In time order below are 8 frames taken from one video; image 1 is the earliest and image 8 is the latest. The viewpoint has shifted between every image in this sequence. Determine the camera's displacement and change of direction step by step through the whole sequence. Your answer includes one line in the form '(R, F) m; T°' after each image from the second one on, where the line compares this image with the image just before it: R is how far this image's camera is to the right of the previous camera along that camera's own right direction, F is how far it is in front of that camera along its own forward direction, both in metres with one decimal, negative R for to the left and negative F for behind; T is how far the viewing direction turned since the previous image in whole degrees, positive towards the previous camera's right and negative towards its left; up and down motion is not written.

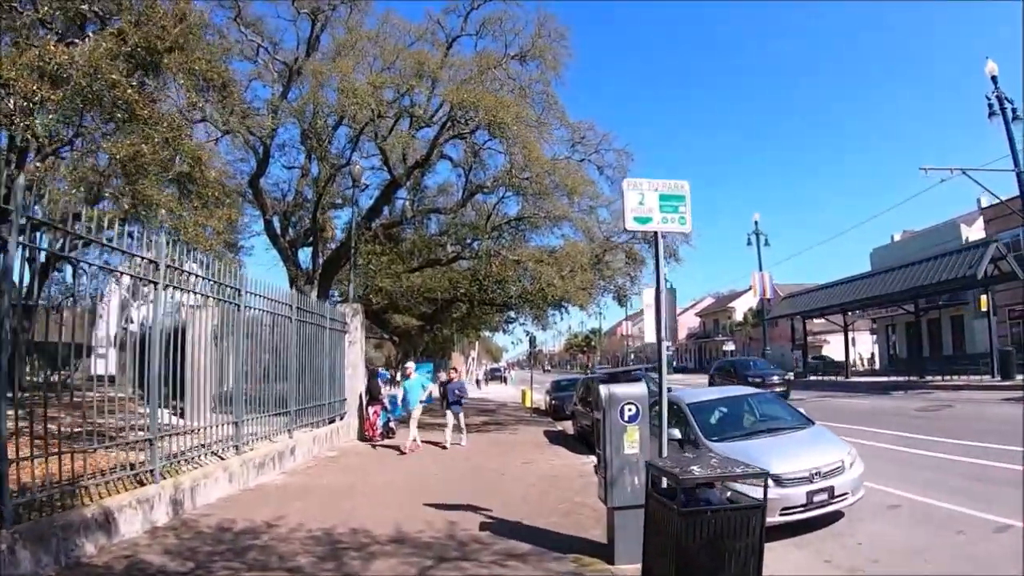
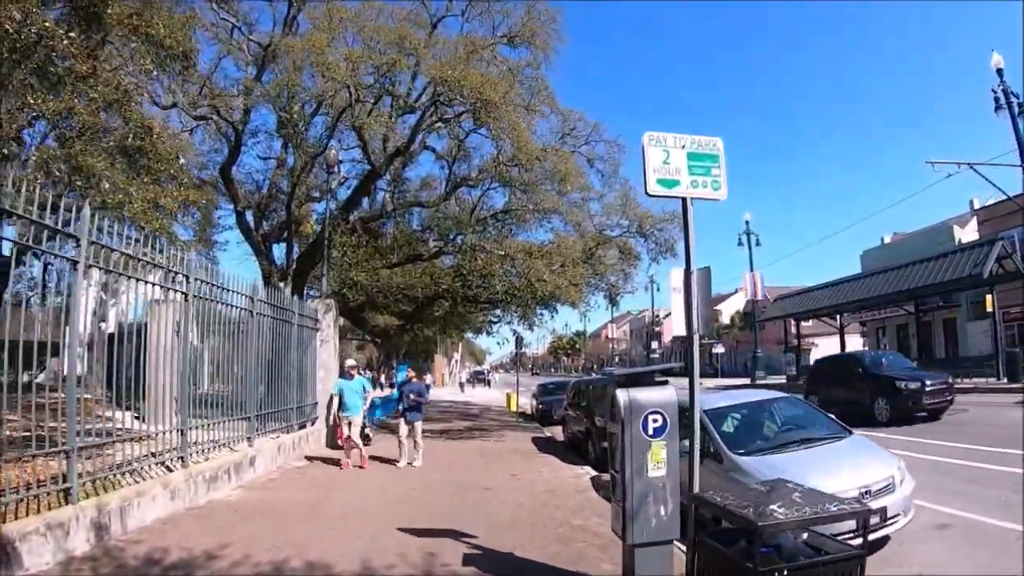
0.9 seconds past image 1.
(-0.1, +1.2) m; +1°
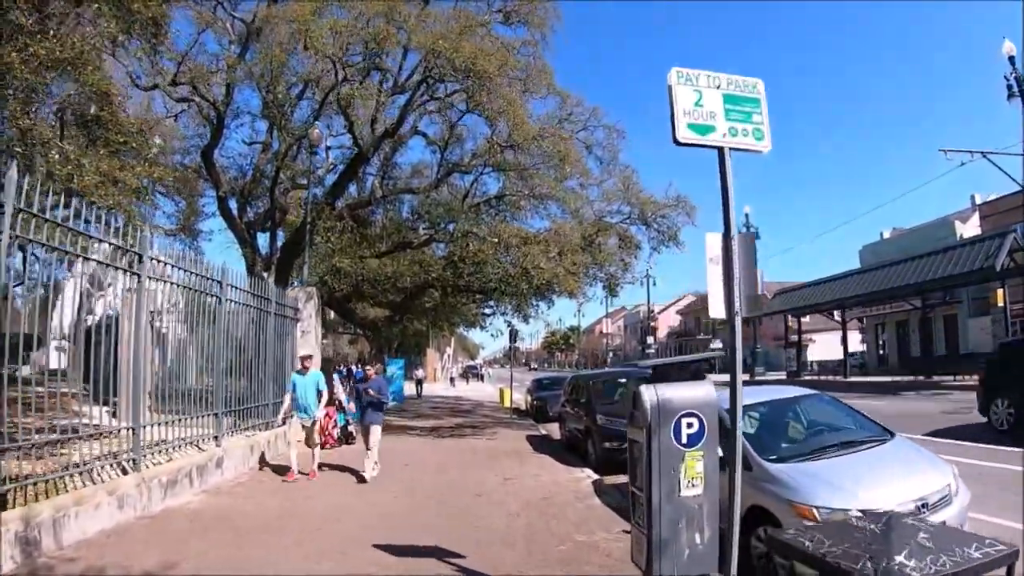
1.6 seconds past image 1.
(0.0, +0.9) m; 0°
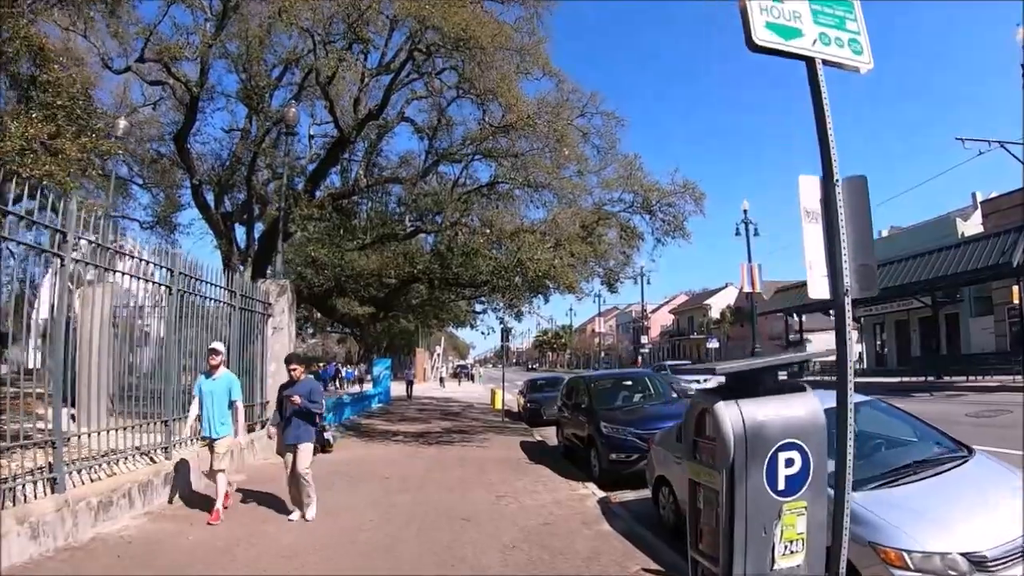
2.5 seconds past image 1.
(0.0, +1.1) m; +1°
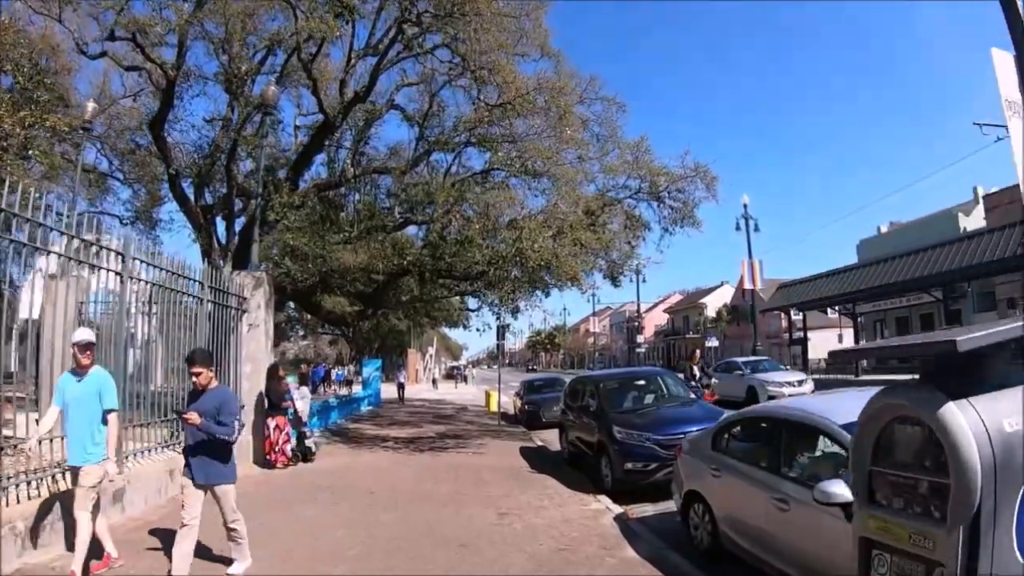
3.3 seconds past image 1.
(-0.1, +1.0) m; +1°
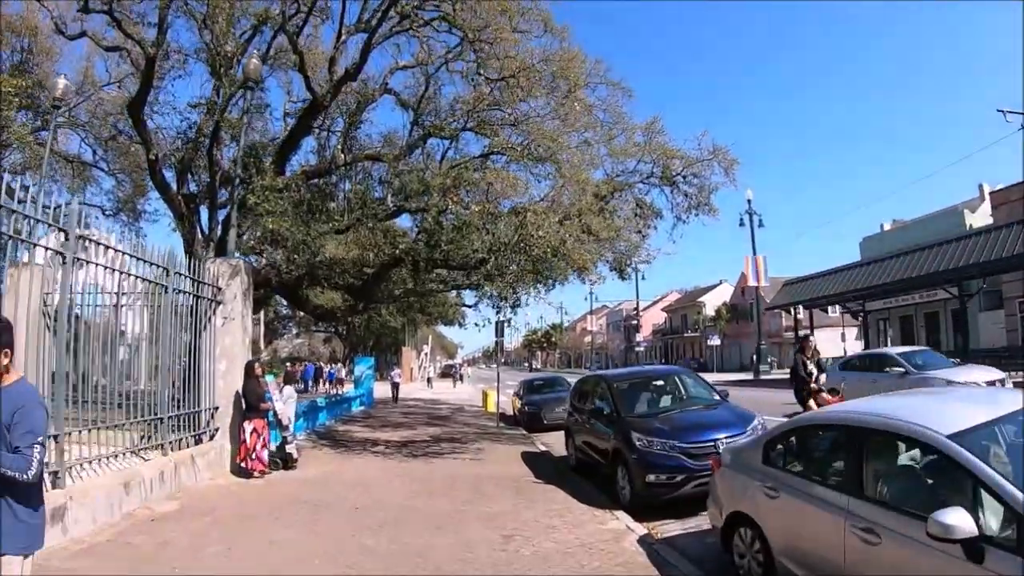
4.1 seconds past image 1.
(-0.1, +1.0) m; 0°
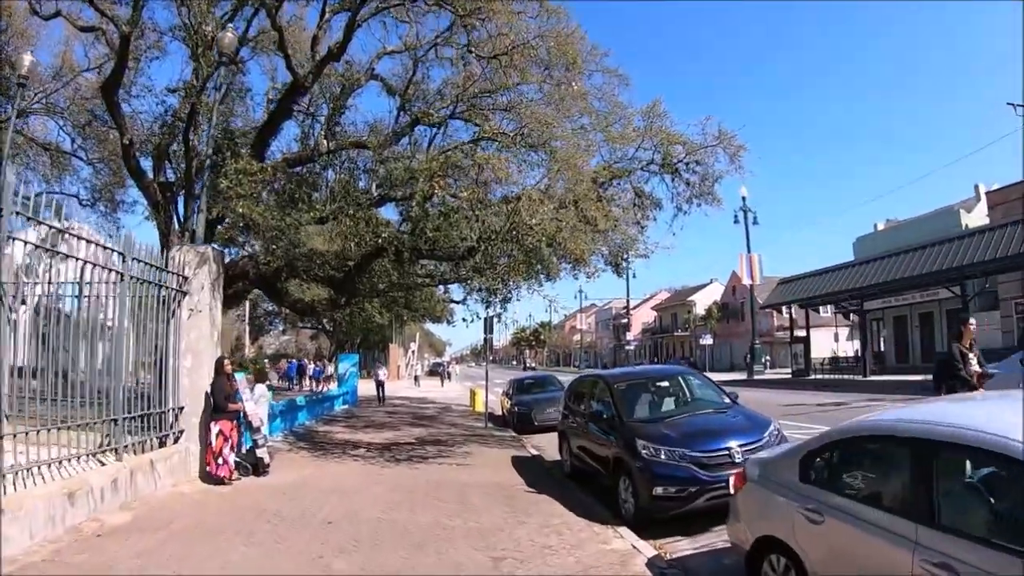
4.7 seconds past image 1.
(0.0, +0.7) m; +1°
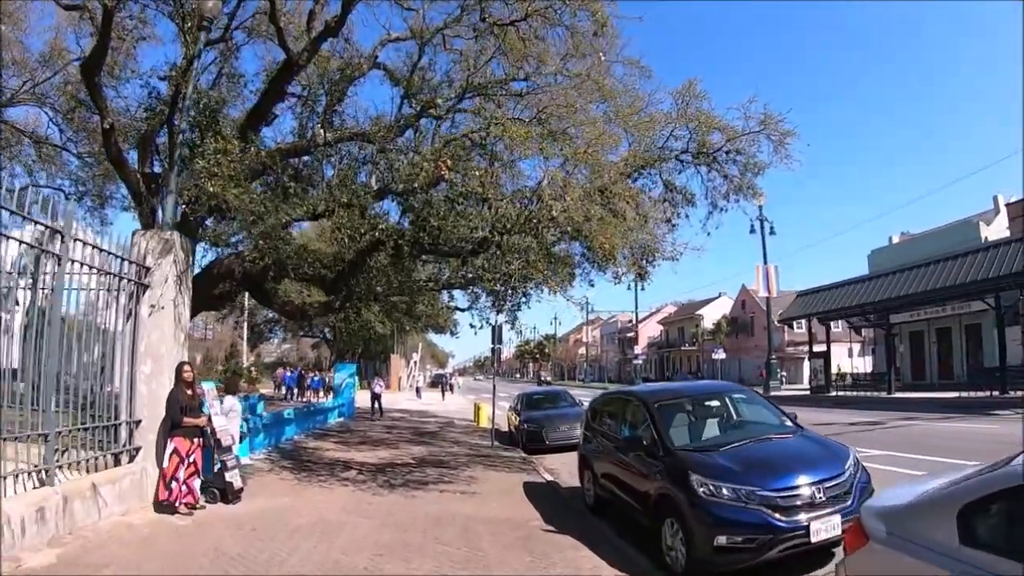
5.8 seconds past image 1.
(-0.1, +1.3) m; 0°
